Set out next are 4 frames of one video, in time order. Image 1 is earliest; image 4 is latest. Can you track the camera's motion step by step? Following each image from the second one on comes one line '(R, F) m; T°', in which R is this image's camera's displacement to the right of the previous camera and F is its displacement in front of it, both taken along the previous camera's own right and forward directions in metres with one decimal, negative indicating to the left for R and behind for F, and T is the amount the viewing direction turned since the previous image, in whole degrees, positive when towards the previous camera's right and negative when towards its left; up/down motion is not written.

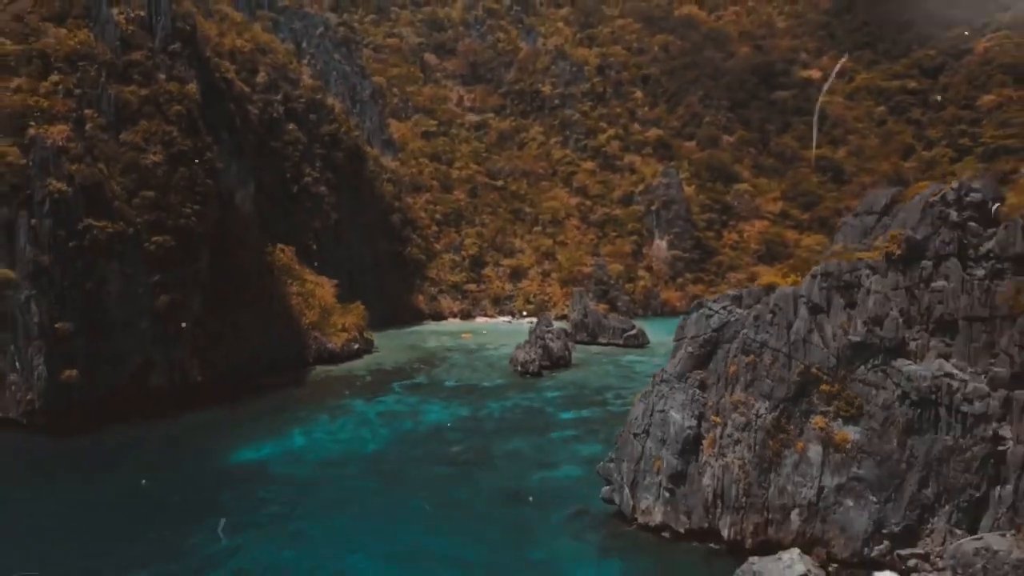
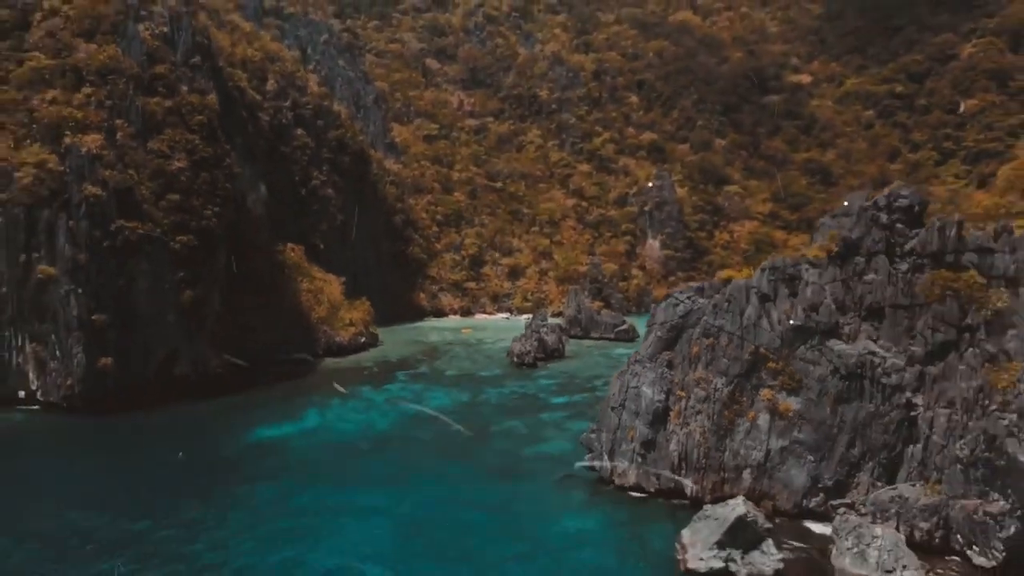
(0.0, -0.8) m; 0°
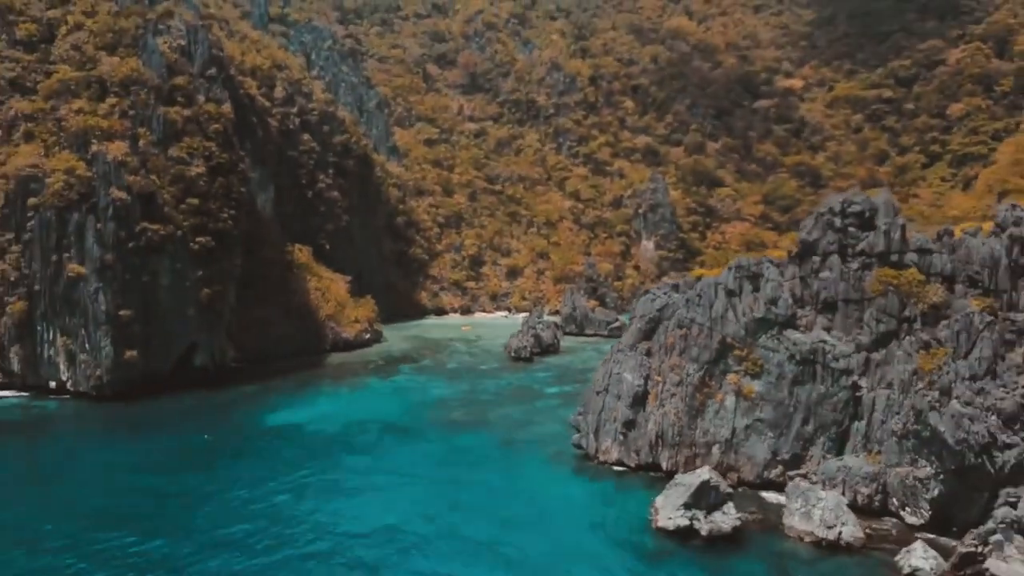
(0.0, -0.7) m; 0°
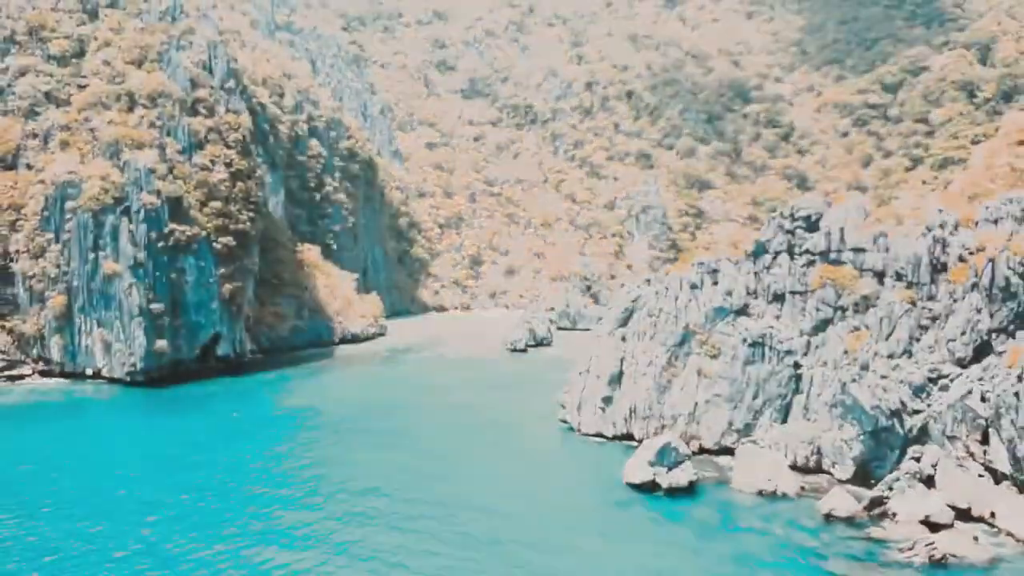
(+0.1, -0.9) m; 0°
